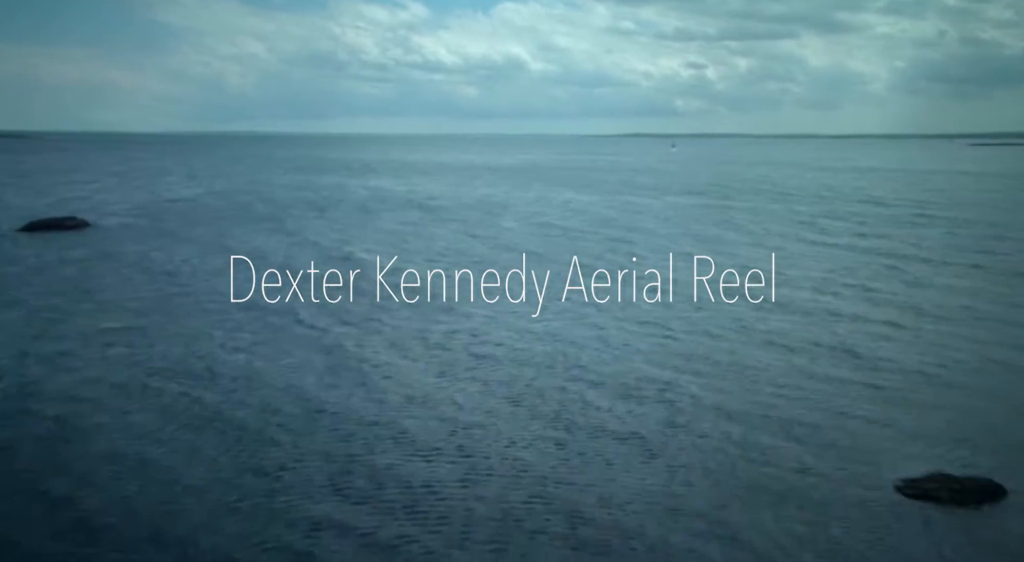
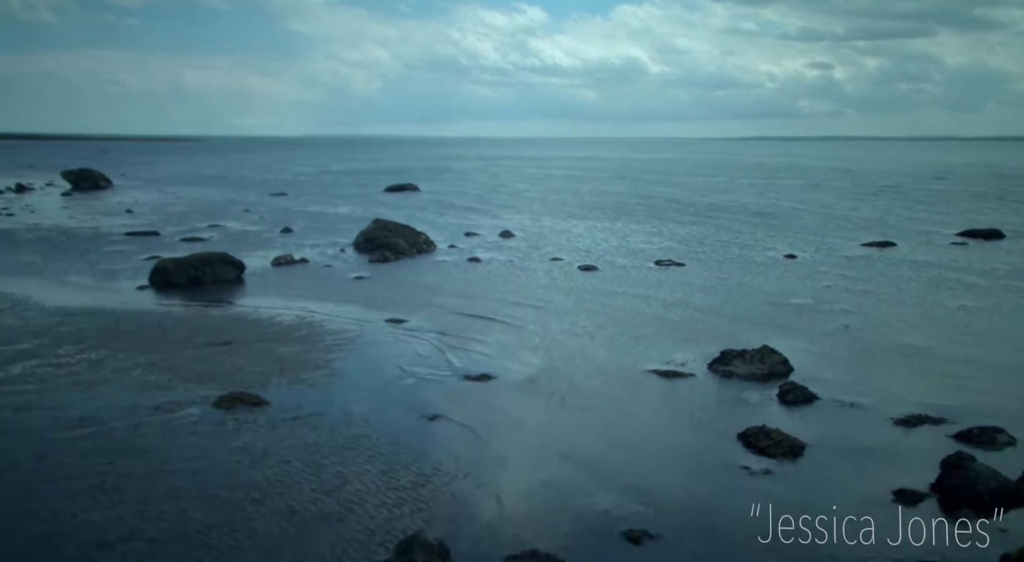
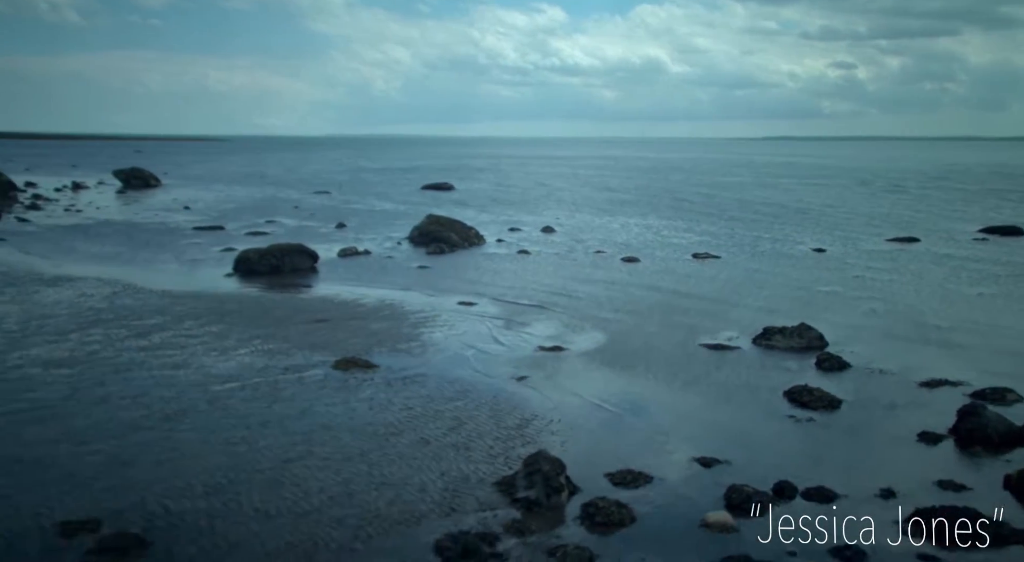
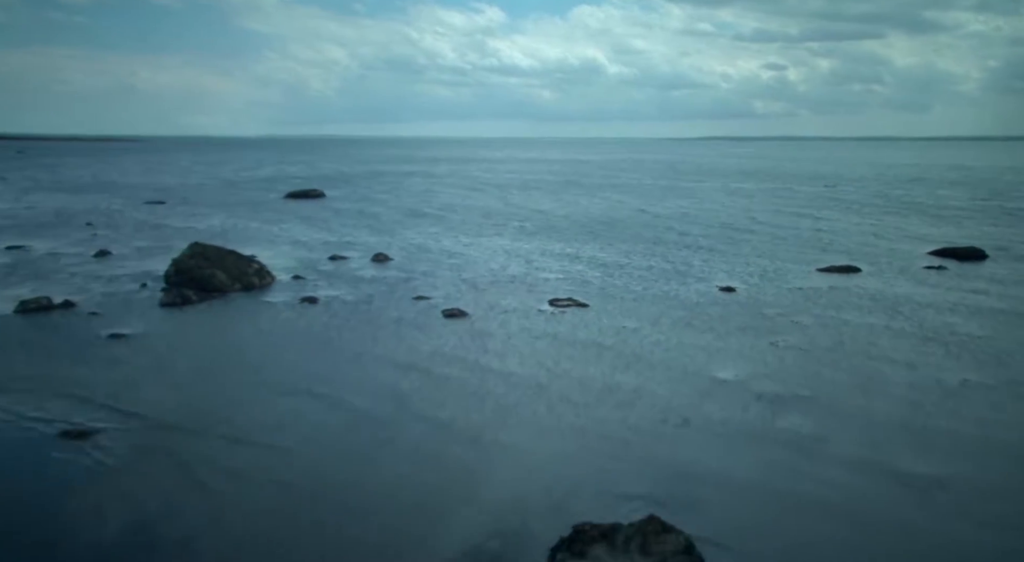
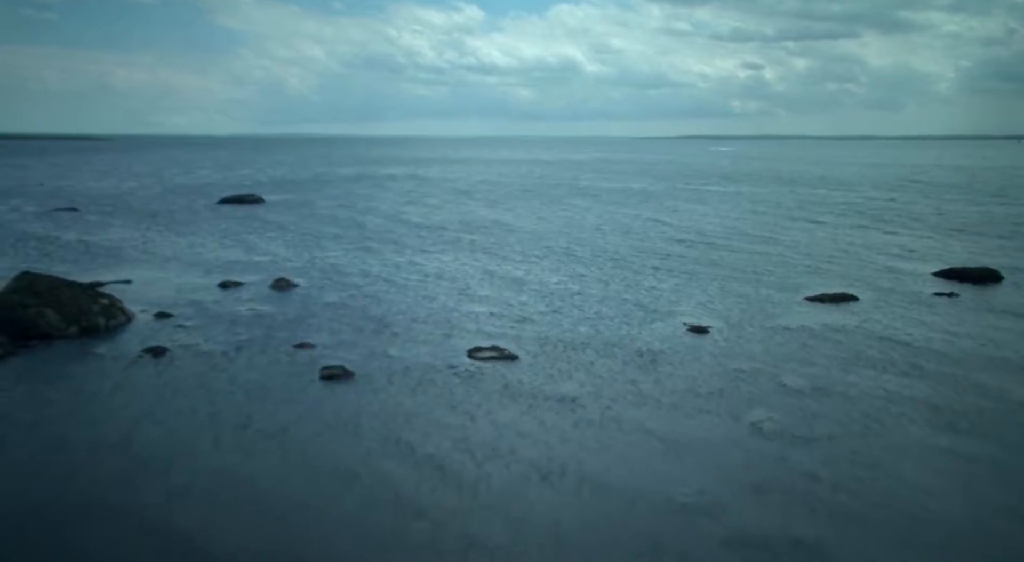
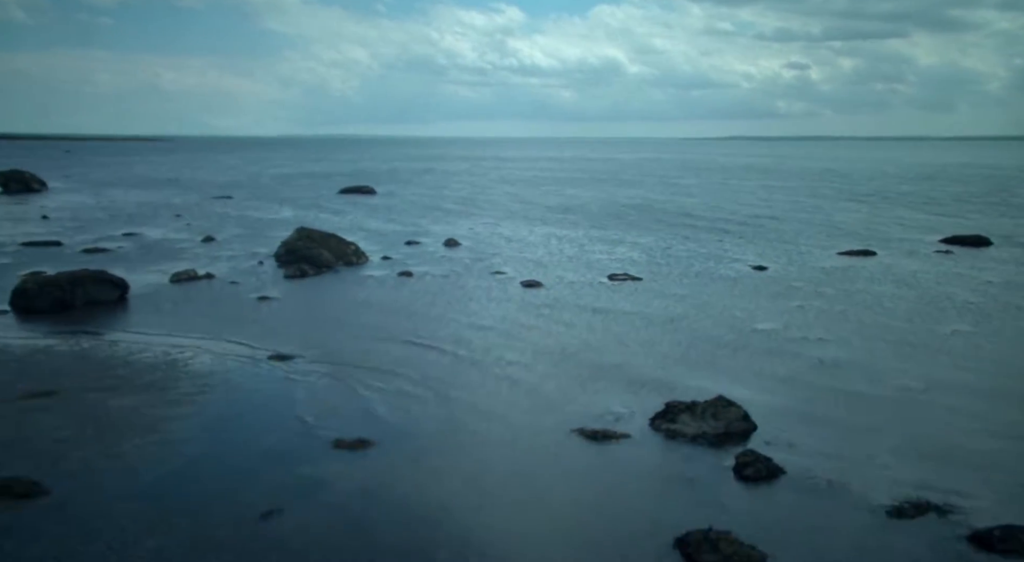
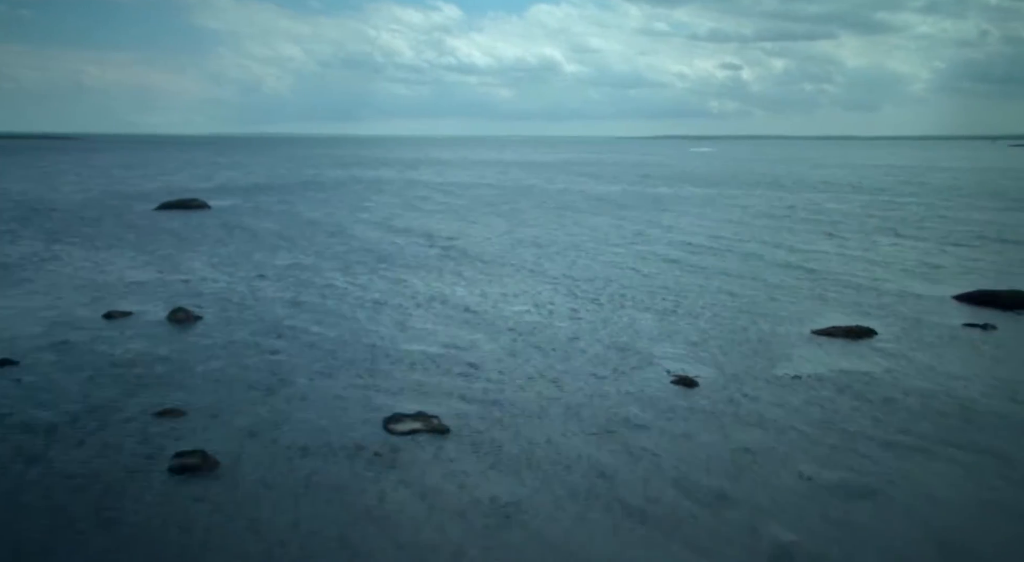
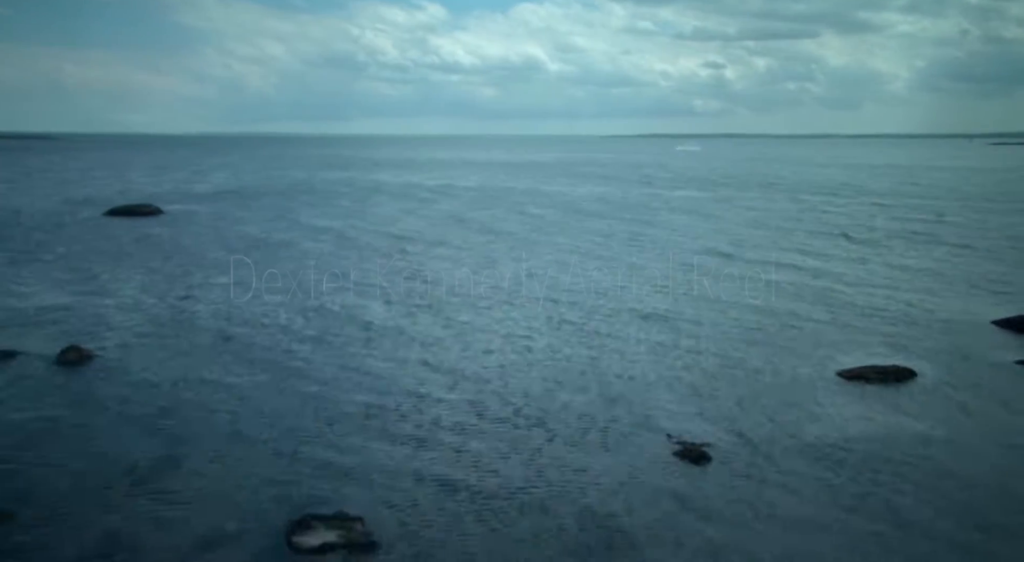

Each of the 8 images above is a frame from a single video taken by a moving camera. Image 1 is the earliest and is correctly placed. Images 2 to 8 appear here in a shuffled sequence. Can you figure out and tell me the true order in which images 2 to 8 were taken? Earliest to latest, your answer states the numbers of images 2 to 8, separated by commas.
8, 7, 5, 4, 6, 2, 3
